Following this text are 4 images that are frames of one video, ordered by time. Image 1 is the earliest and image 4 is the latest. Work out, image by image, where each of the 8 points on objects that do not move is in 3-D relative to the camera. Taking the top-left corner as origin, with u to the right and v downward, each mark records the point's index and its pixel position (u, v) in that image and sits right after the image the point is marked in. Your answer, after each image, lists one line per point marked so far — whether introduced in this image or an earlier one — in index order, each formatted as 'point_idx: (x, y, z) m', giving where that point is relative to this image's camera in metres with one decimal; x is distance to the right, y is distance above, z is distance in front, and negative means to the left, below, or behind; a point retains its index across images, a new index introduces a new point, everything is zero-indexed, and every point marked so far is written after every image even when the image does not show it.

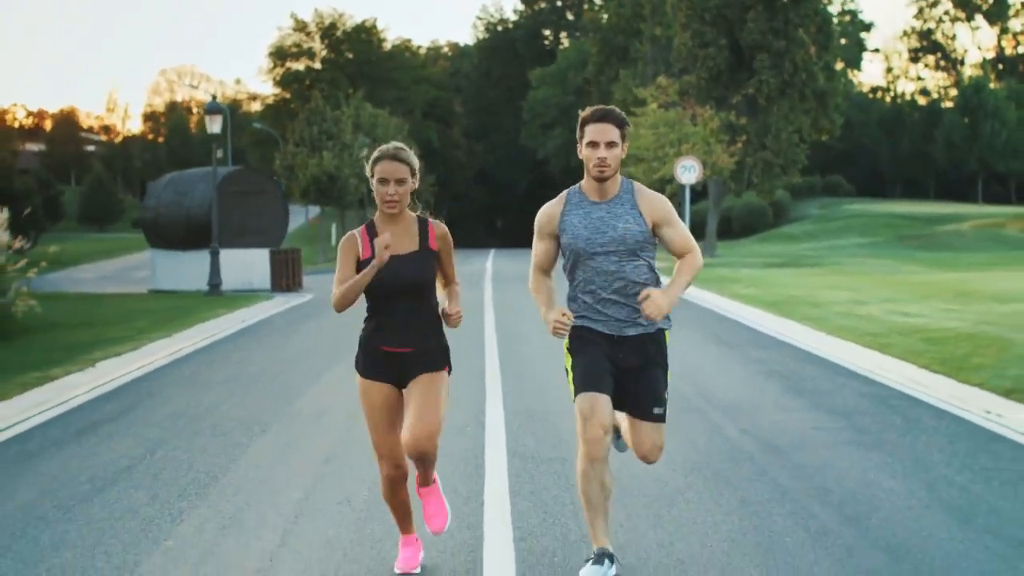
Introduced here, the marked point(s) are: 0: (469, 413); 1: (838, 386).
0: (-0.2, -0.7, +11.7) m
1: (+2.0, -0.6, +12.9) m
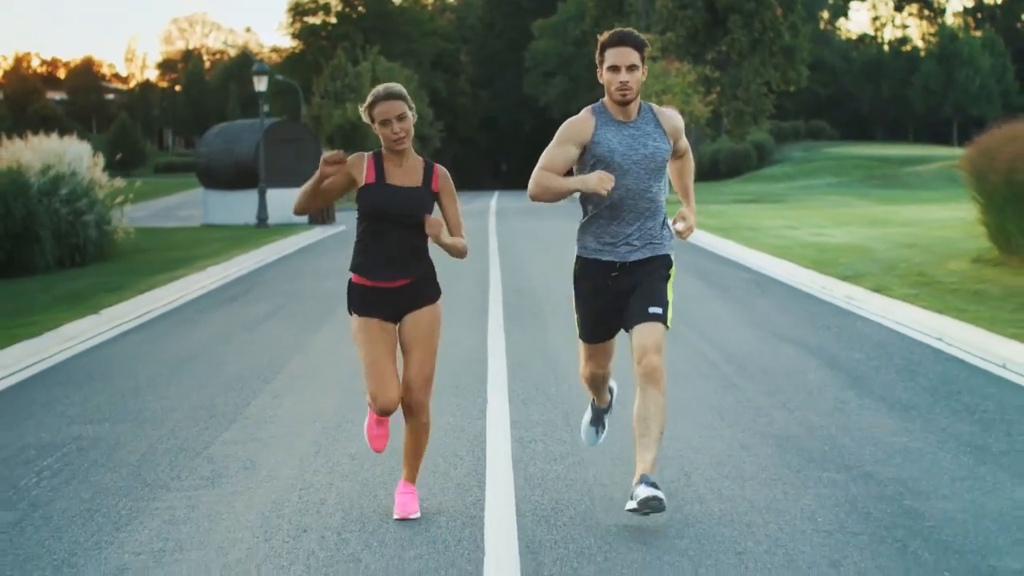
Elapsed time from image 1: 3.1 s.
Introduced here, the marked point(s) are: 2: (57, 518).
0: (-0.3, 0.0, +17.4) m
1: (+2.0, +0.1, +18.6) m
2: (-1.4, -0.7, +6.4) m
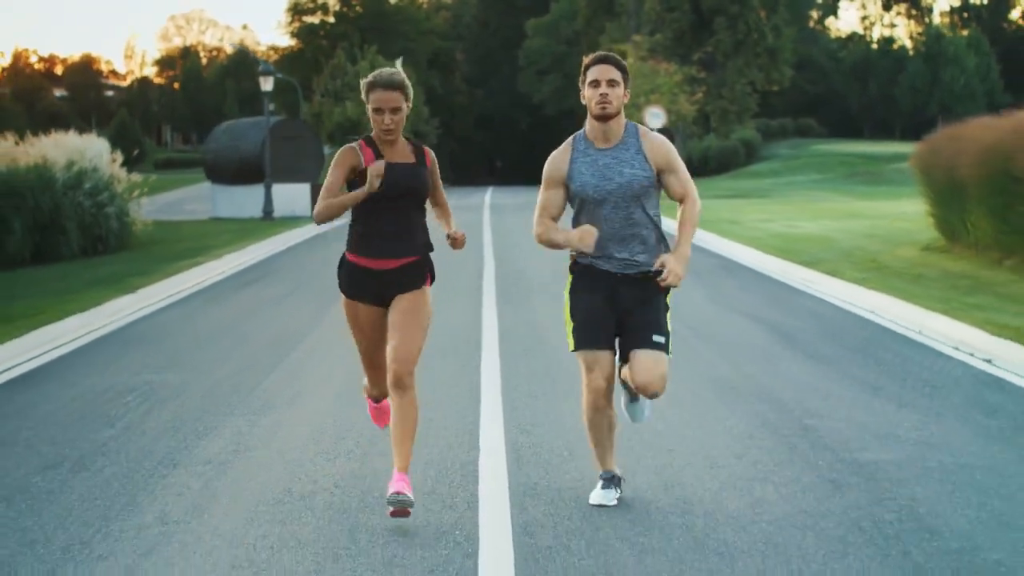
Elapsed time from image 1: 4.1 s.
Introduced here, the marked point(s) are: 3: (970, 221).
0: (-0.4, +0.1, +19.3) m
1: (+1.9, +0.3, +20.4) m
2: (-1.5, -0.6, +8.3) m
3: (+3.9, +0.6, +17.9) m
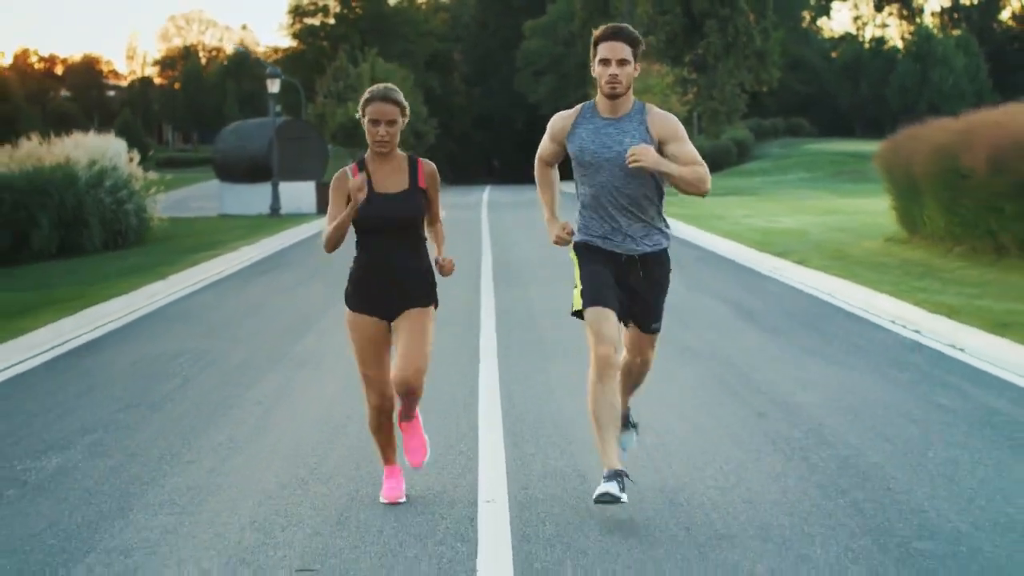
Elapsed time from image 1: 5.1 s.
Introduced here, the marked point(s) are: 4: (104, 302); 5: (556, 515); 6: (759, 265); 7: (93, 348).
0: (-0.4, +0.2, +21.0) m
1: (+1.9, +0.4, +22.1) m
2: (-1.5, -0.5, +9.9) m
3: (+3.9, +0.7, +19.6) m
4: (-3.3, -0.1, +16.9) m
5: (+0.1, -0.7, +6.1) m
6: (+2.3, +0.2, +19.8) m
7: (-2.5, -0.4, +12.3) m
